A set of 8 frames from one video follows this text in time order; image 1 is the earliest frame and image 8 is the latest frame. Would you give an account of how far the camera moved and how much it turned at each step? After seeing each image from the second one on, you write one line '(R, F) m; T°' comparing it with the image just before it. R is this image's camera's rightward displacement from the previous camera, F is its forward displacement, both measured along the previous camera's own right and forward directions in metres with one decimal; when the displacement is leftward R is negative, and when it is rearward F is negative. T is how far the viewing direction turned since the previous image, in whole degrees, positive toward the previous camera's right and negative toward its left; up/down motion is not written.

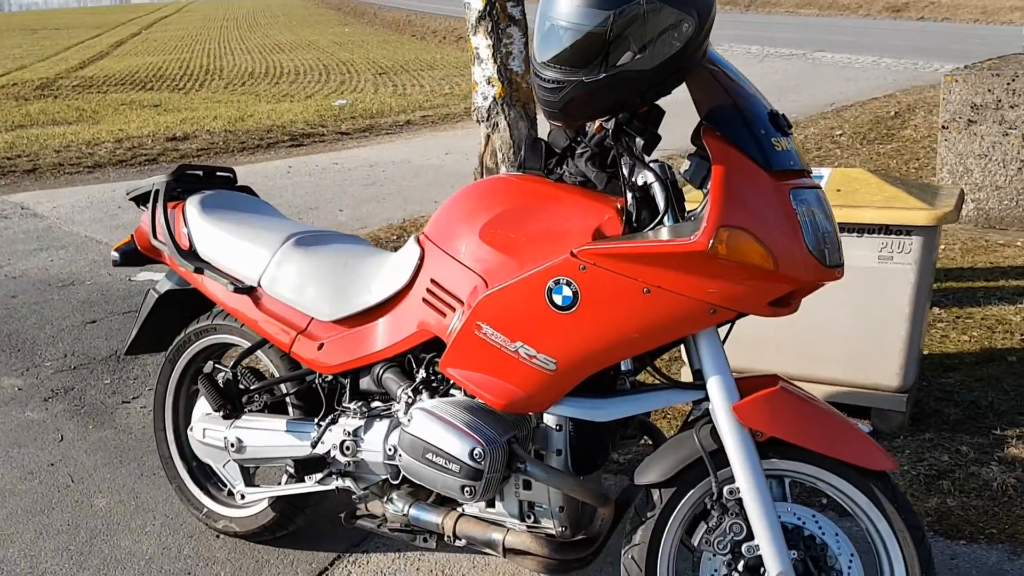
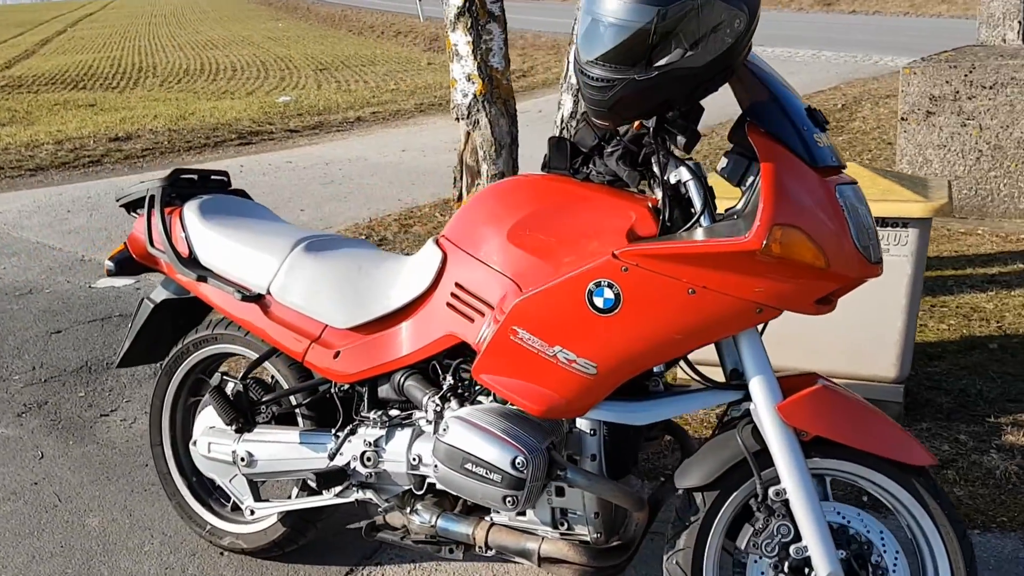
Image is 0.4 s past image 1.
(-0.2, +0.1) m; +3°
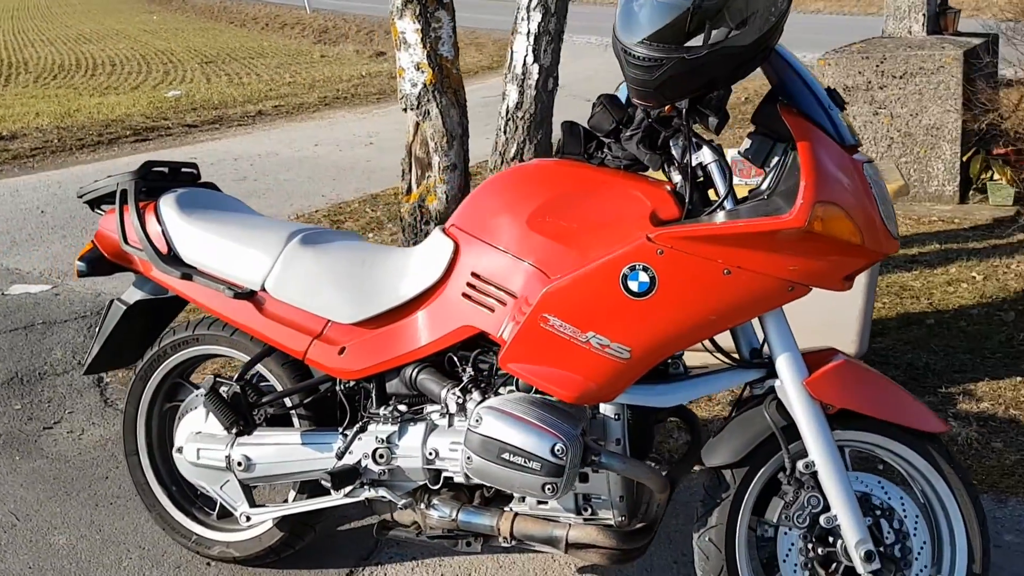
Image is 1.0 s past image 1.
(-0.3, 0.0) m; +6°
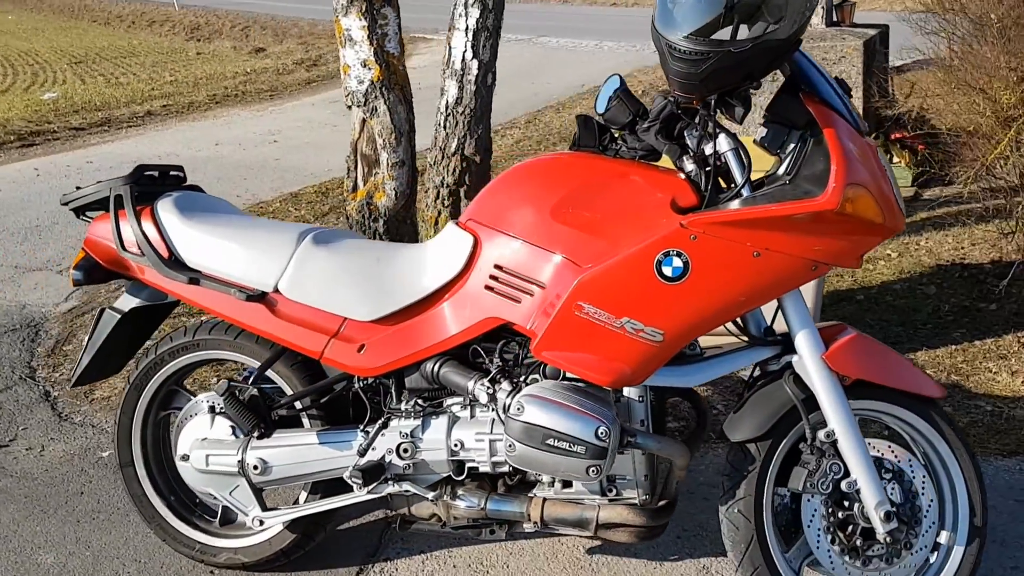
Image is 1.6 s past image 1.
(-0.4, 0.0) m; +7°
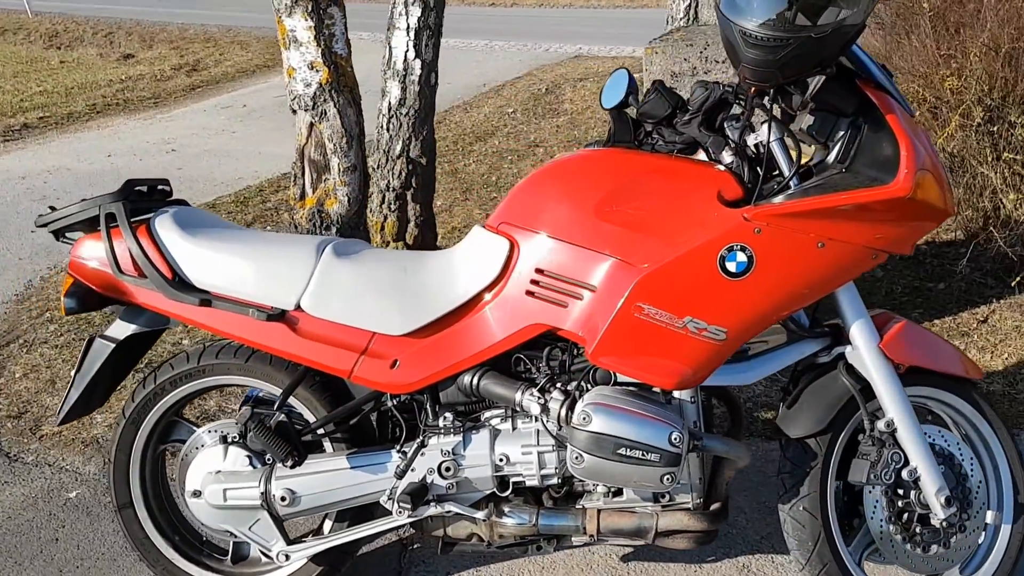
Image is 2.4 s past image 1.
(-0.4, +0.1) m; +7°
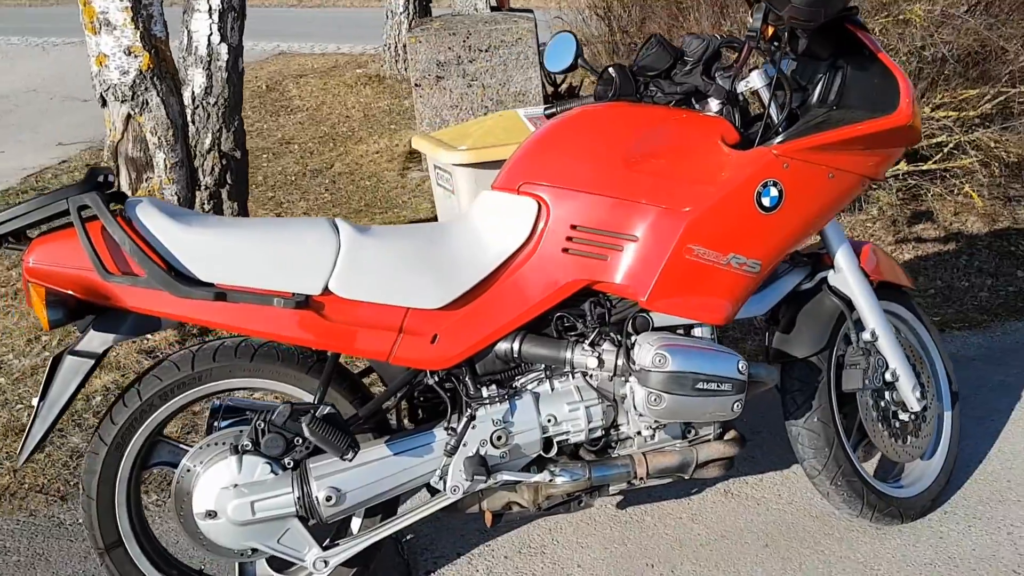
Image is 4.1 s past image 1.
(-0.9, +0.2) m; +18°
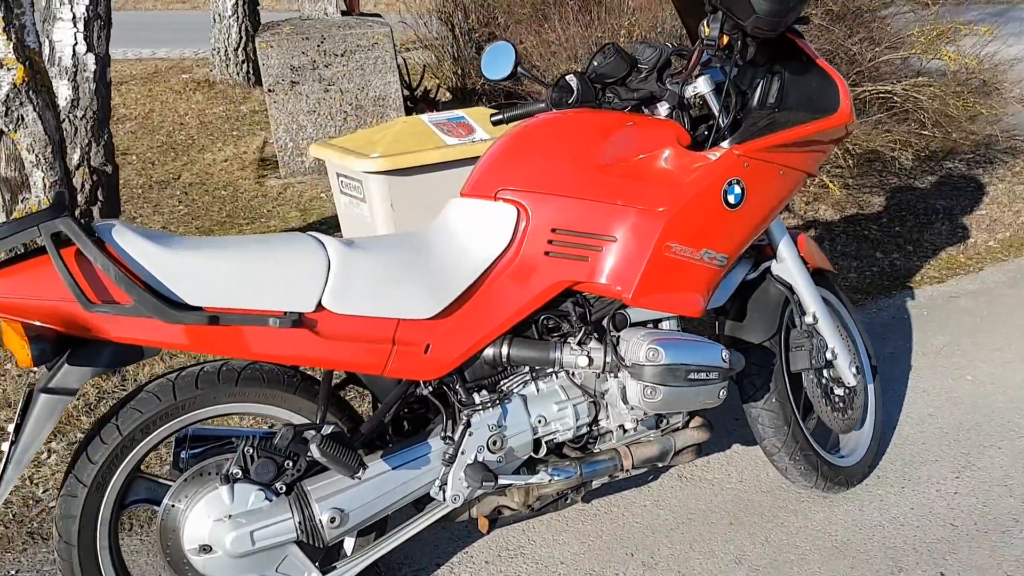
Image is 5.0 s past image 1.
(-0.4, 0.0) m; +10°
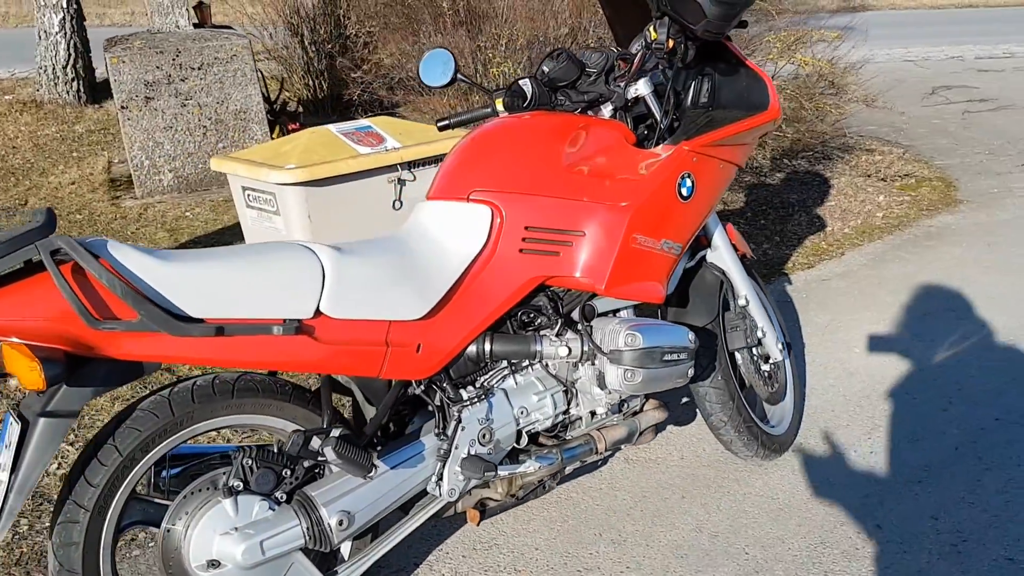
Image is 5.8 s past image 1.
(-0.4, -0.1) m; +10°
